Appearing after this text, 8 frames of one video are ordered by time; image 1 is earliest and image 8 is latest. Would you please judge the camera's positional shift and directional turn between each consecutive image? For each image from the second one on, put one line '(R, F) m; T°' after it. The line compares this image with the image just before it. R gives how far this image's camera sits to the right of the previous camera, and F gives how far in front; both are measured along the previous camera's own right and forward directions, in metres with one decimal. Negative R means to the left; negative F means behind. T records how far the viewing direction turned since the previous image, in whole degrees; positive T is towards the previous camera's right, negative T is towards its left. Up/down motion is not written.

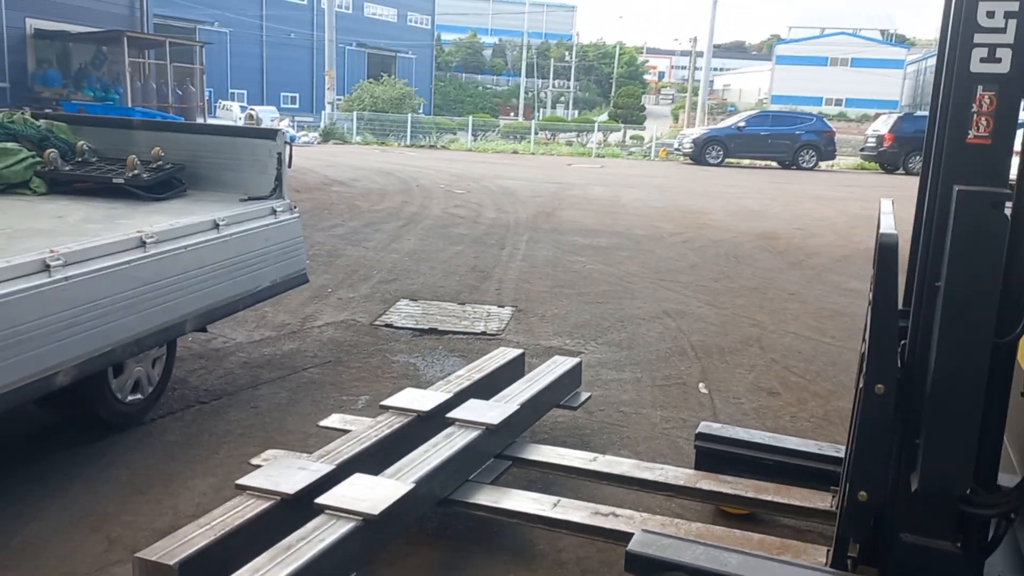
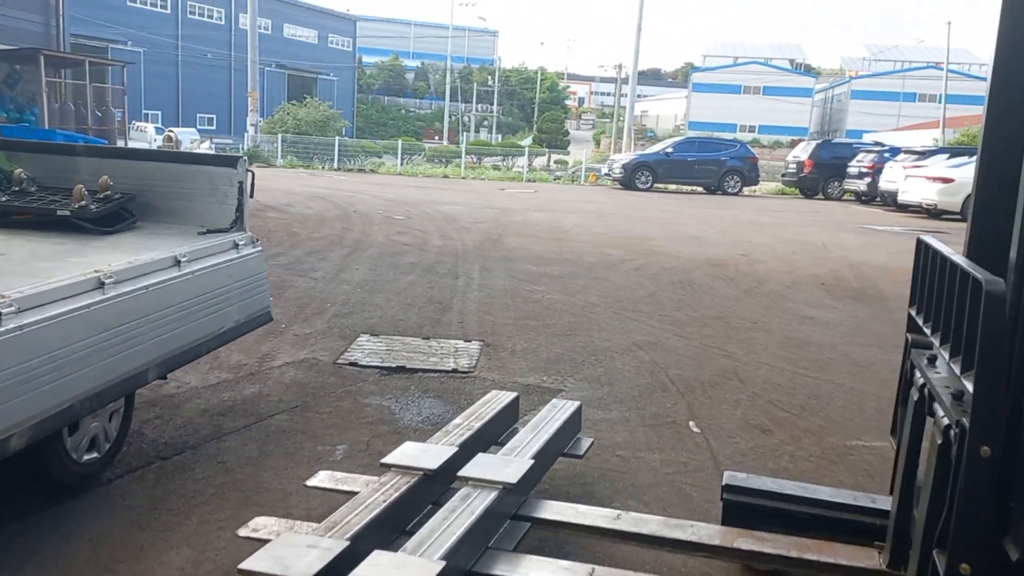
(-0.4, +0.3) m; +5°
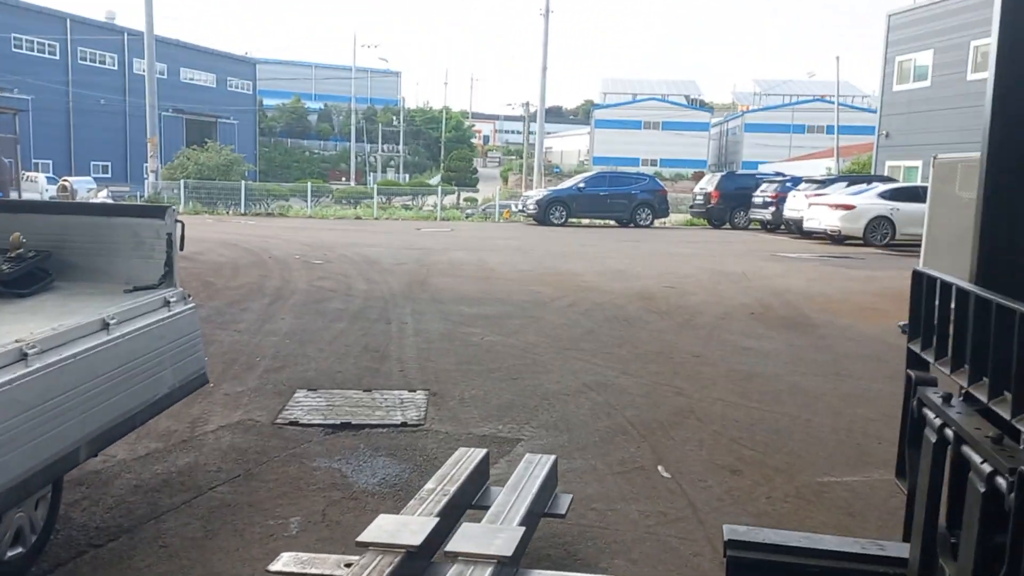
(-0.3, +0.3) m; +6°
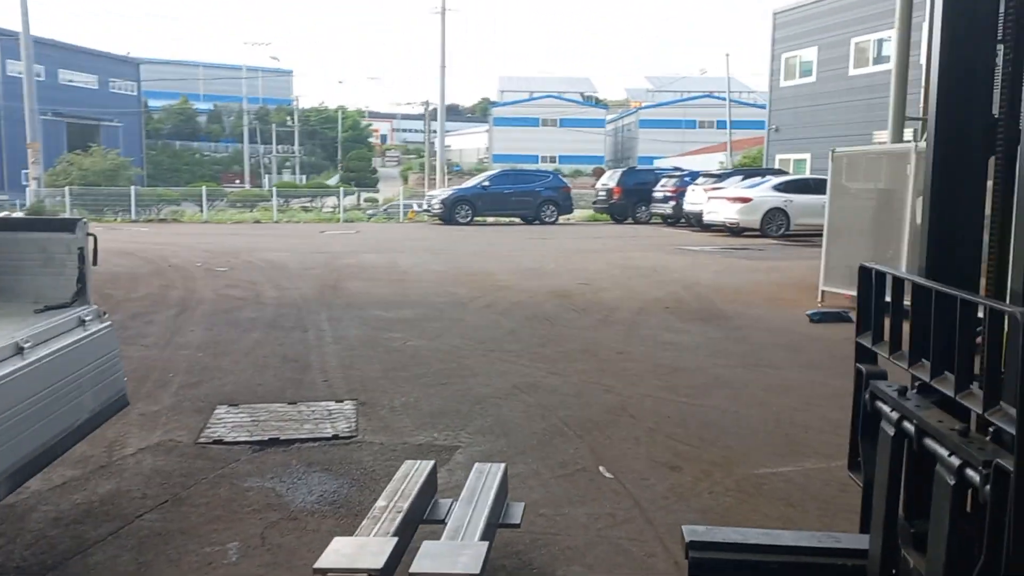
(-0.2, +0.1) m; +6°
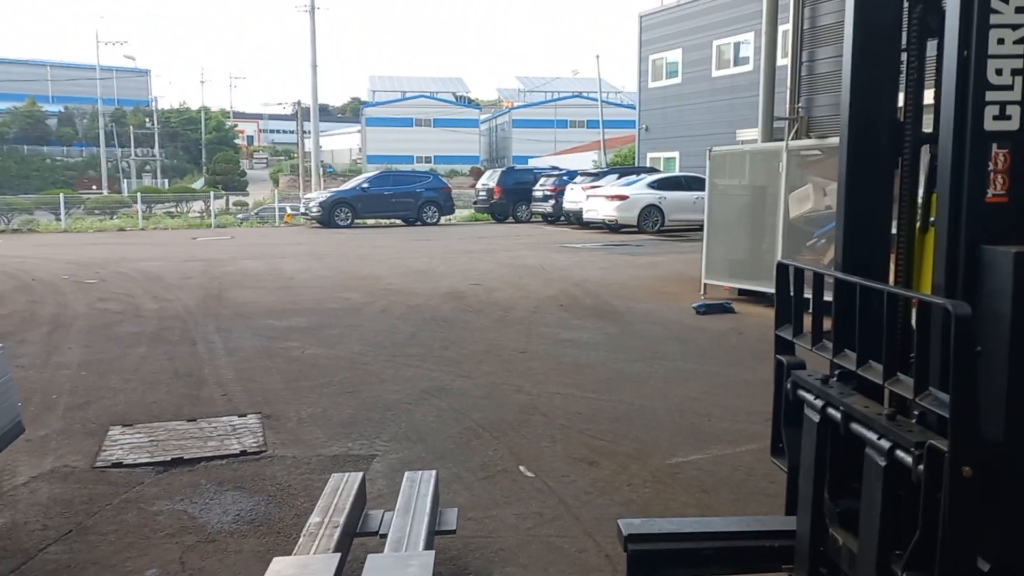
(-0.2, 0.0) m; +8°
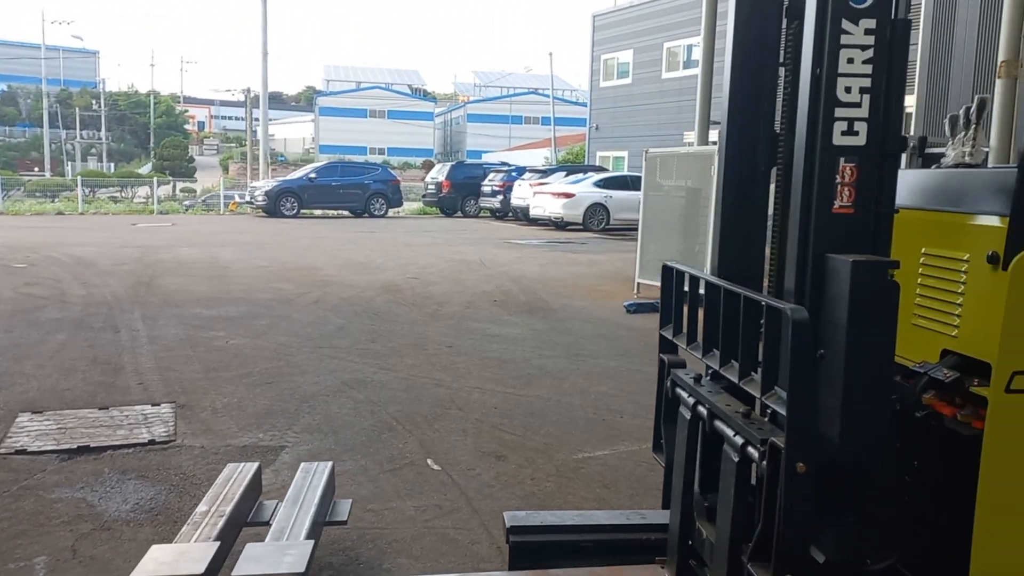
(+0.3, -0.1) m; +3°
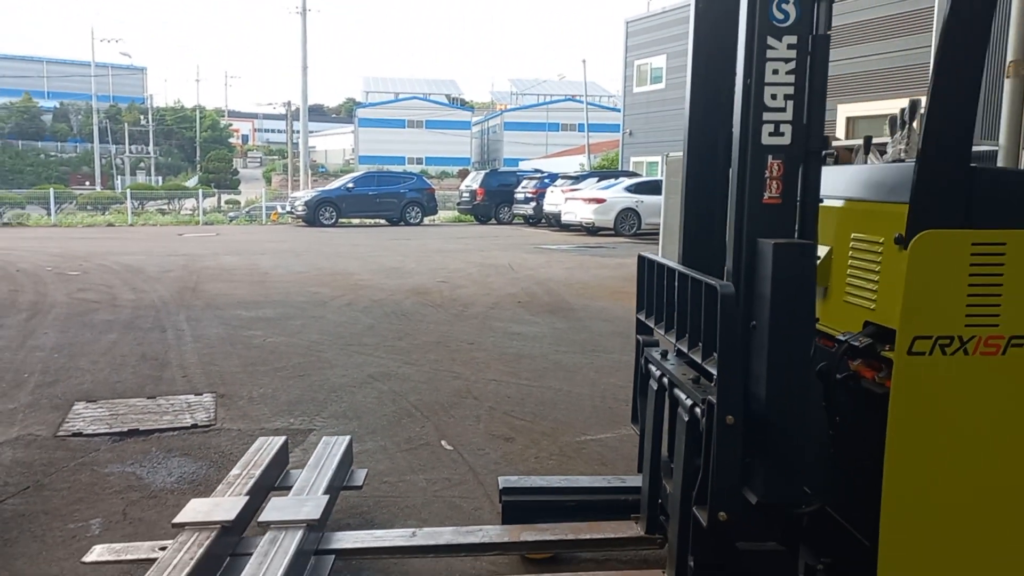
(+0.2, -0.5) m; -3°
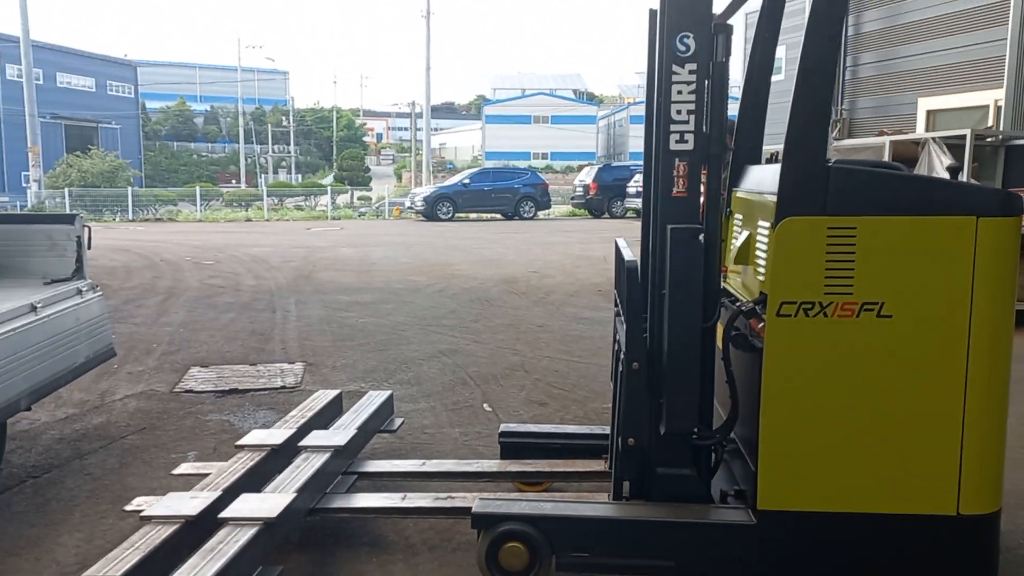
(+0.7, -0.8) m; -8°
